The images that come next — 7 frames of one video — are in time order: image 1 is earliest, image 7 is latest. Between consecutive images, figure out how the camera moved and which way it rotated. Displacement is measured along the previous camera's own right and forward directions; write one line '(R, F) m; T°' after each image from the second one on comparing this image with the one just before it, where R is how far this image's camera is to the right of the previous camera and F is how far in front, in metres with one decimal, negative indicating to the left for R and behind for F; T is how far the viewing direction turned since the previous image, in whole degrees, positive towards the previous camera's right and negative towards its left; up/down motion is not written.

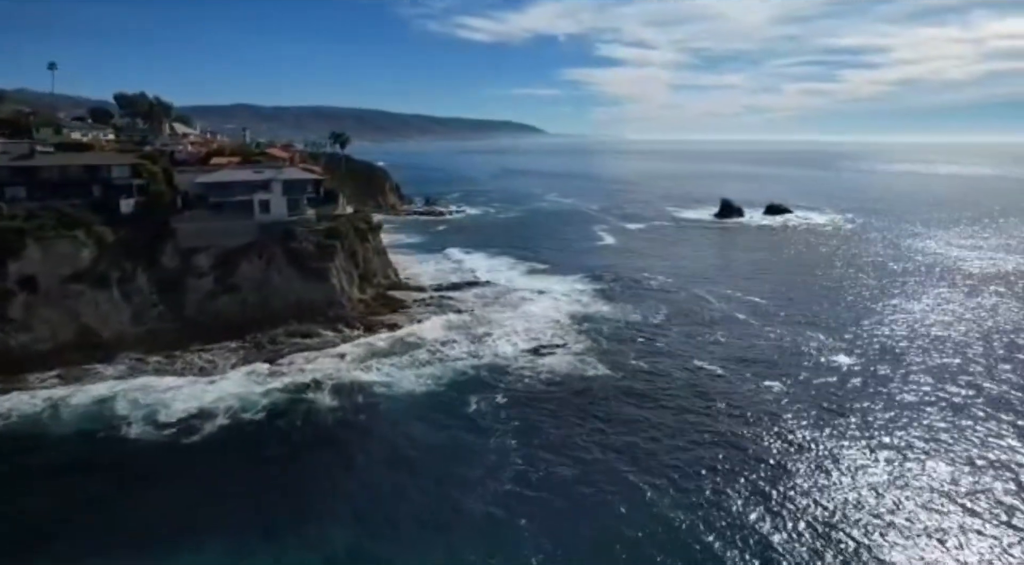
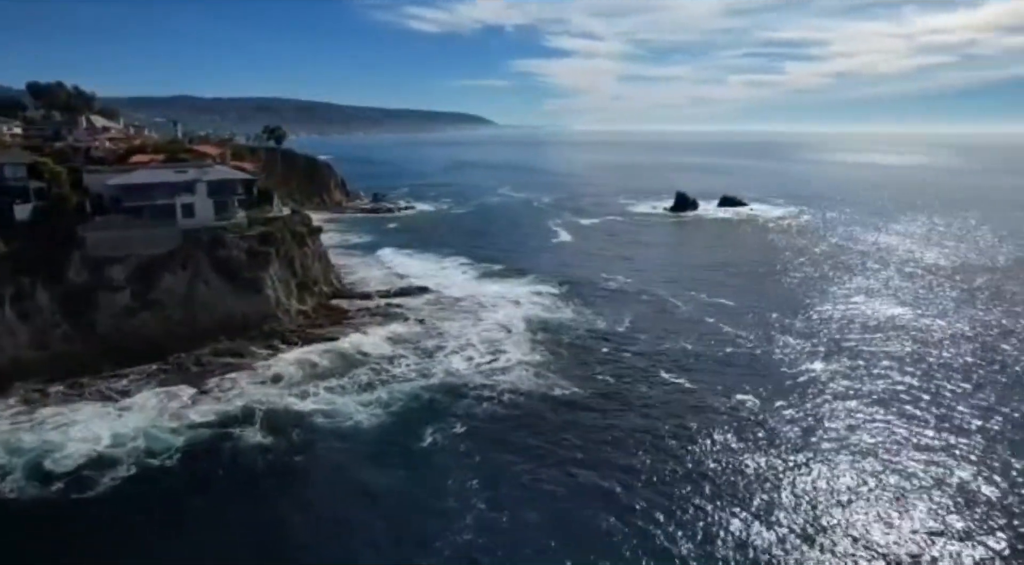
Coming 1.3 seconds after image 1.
(0.0, +3.3) m; +4°
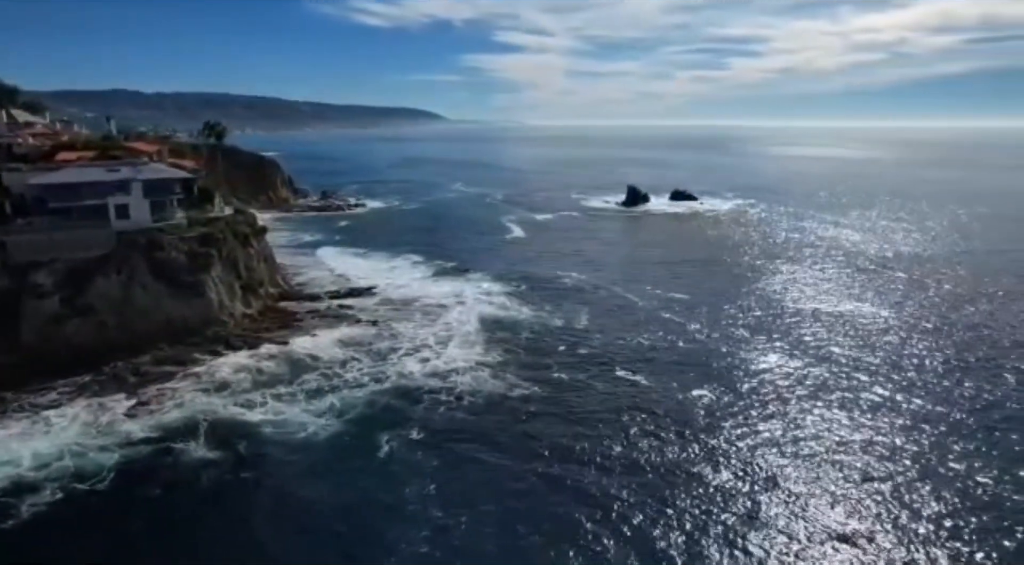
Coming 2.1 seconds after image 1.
(-0.1, +0.8) m; +4°
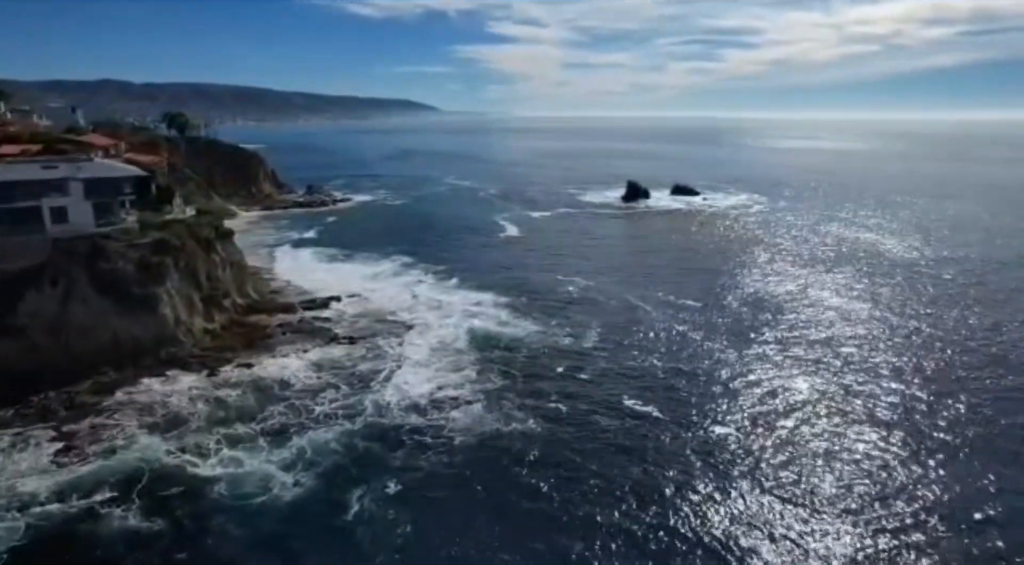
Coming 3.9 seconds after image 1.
(-0.2, +4.8) m; +1°
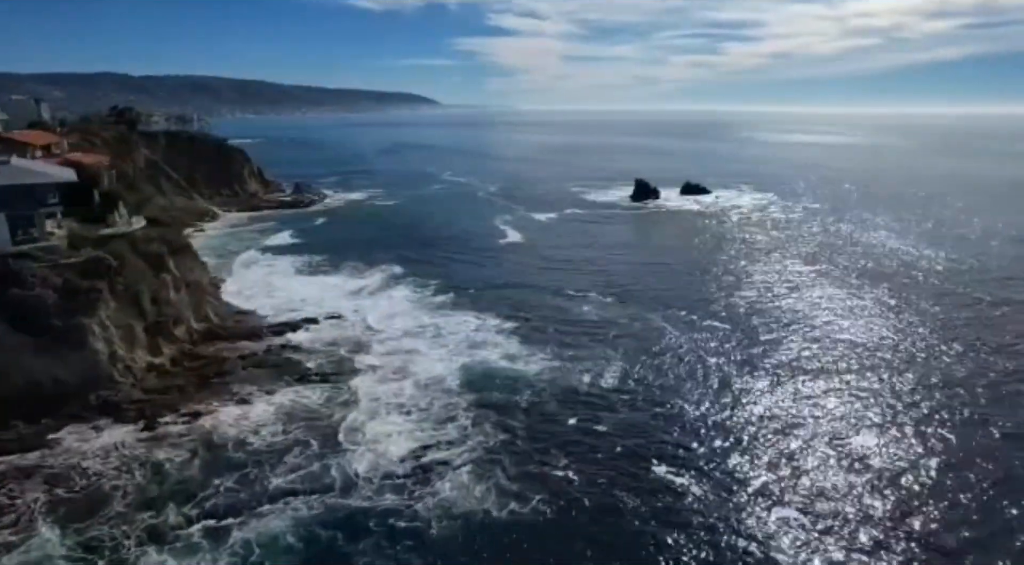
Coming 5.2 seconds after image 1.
(-0.1, +6.0) m; 0°
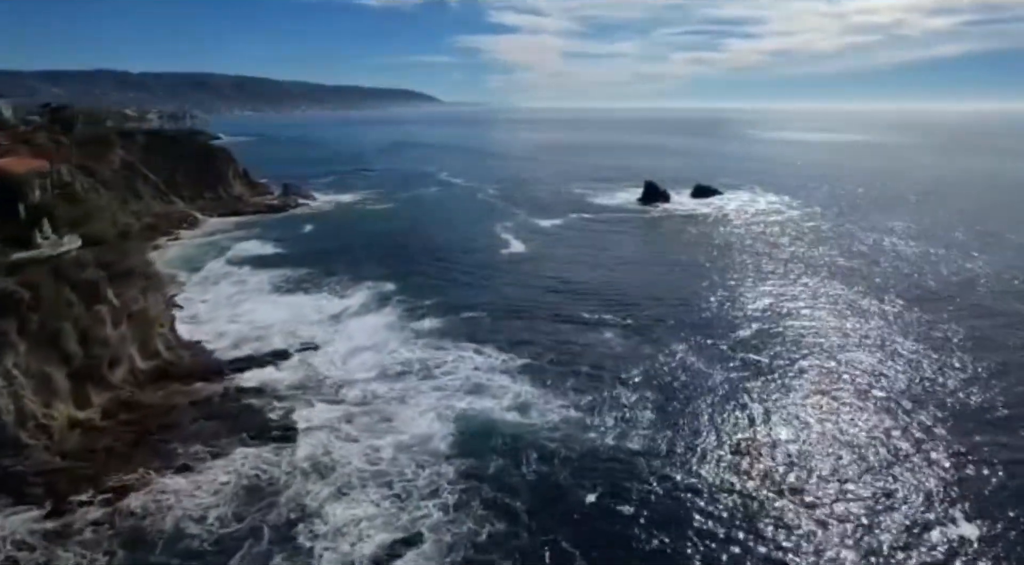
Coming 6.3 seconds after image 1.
(-0.1, +5.7) m; 0°
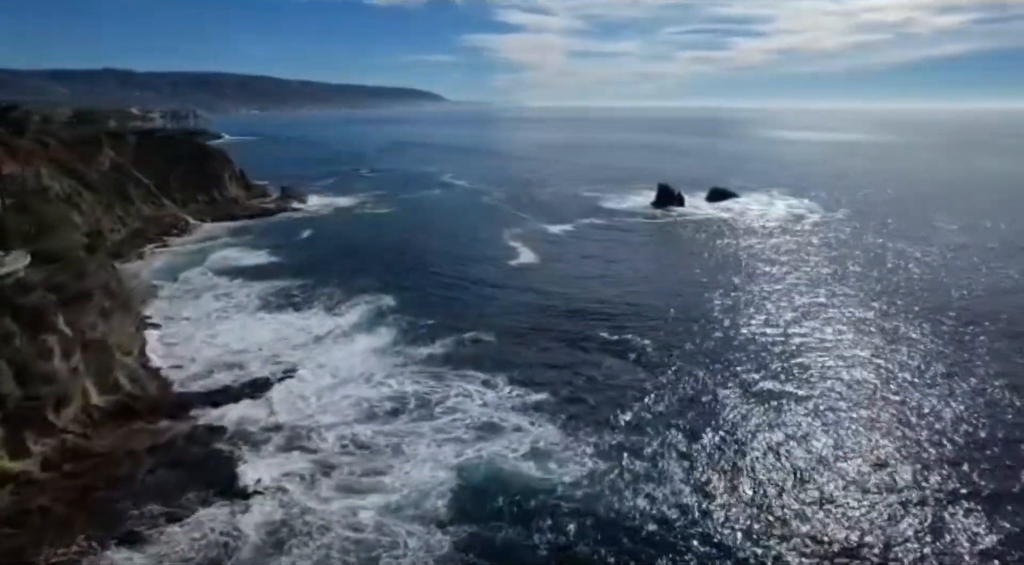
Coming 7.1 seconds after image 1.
(-0.2, +4.0) m; 0°
